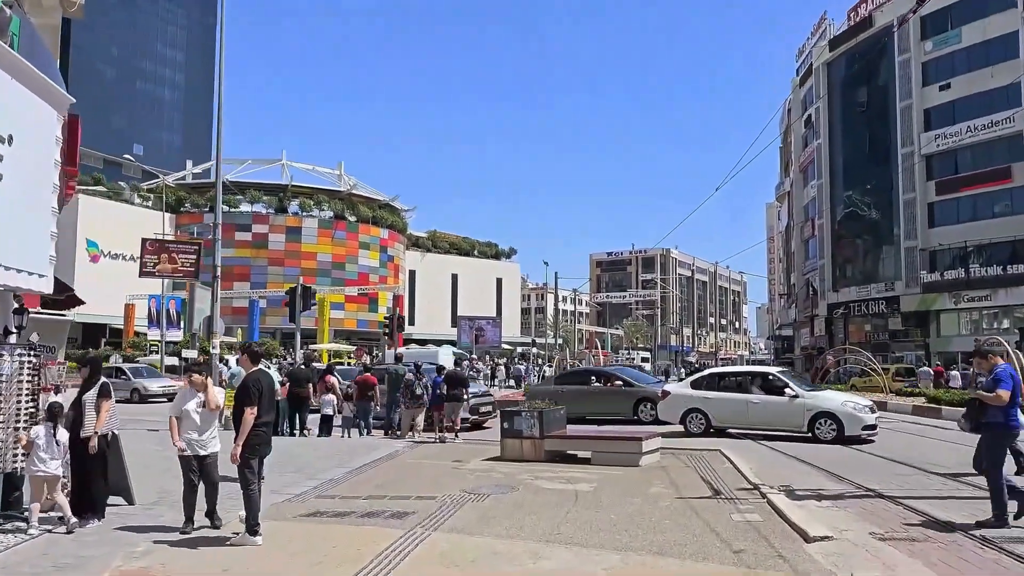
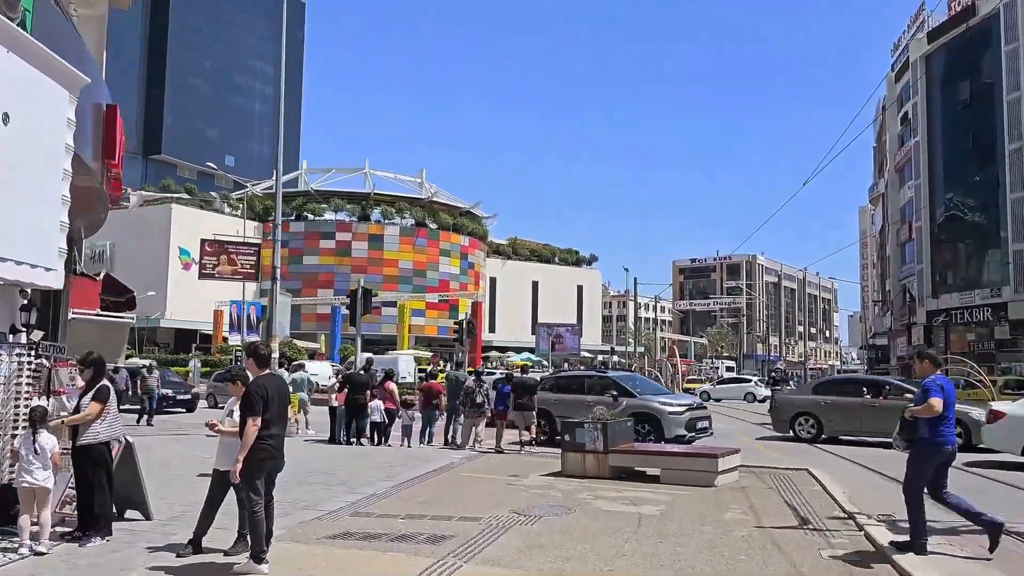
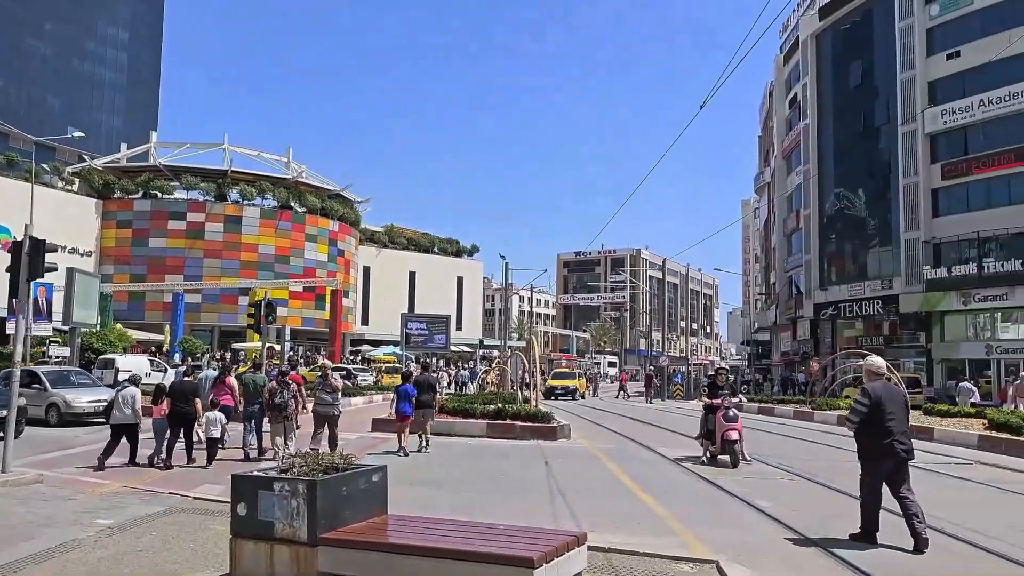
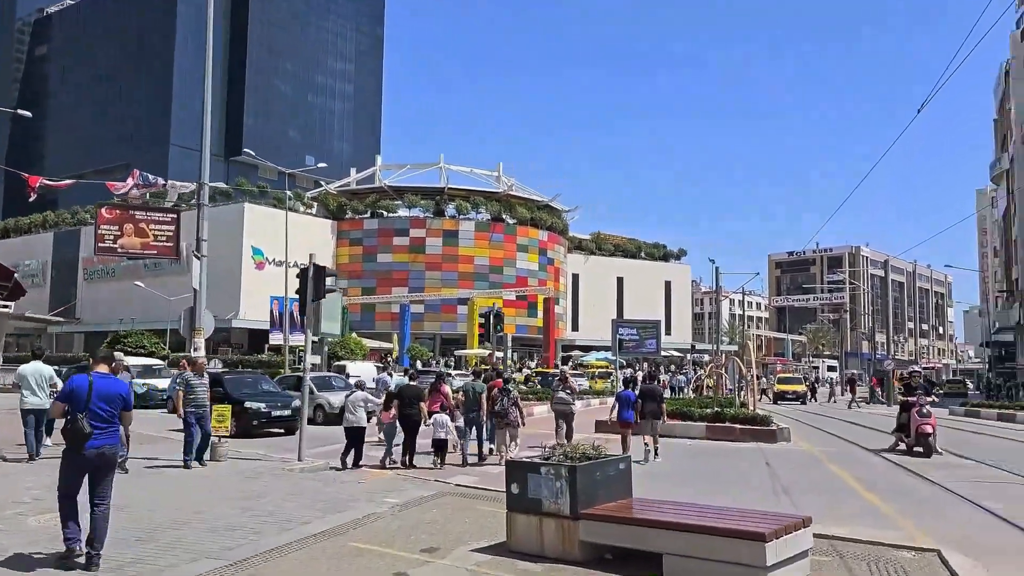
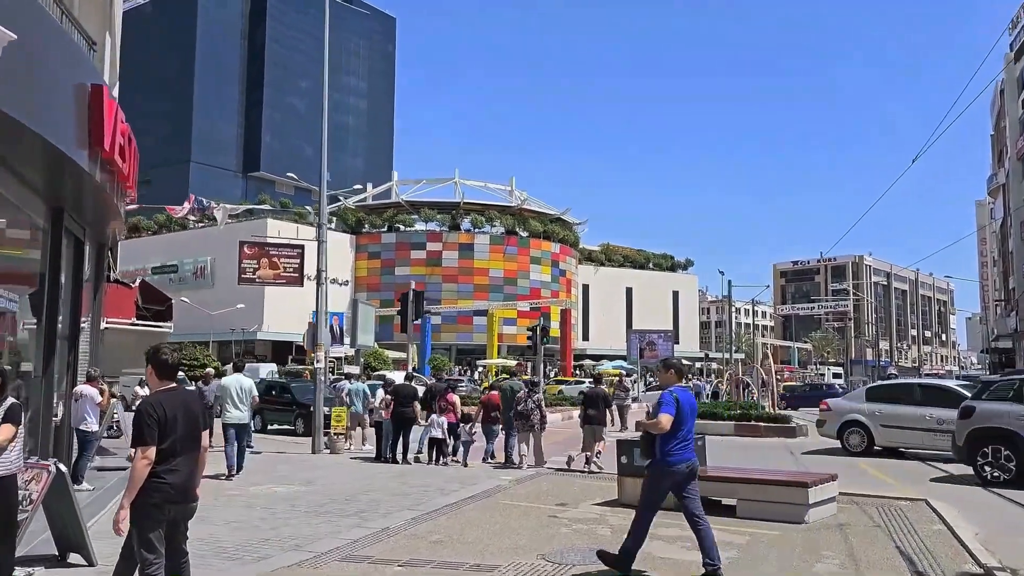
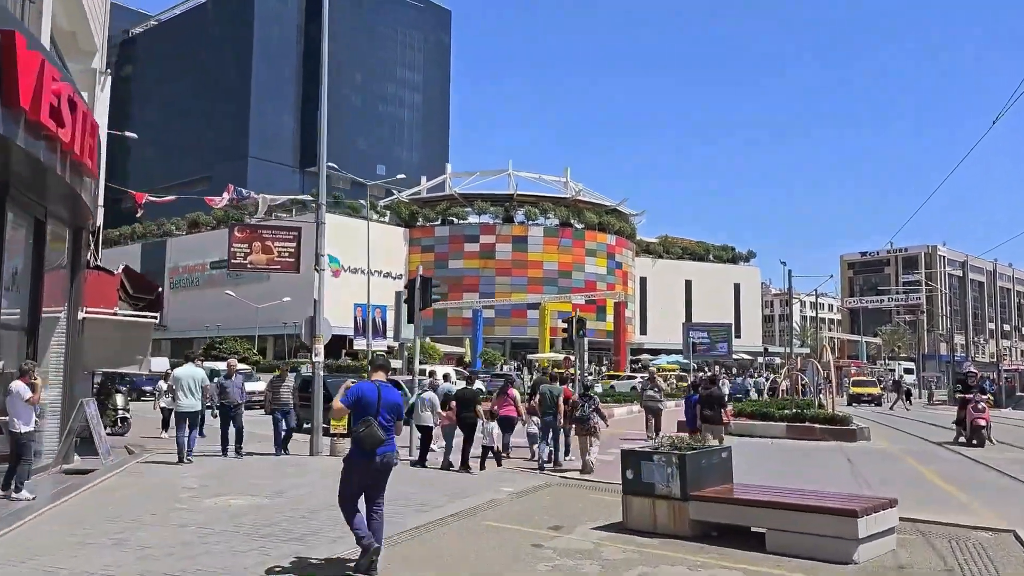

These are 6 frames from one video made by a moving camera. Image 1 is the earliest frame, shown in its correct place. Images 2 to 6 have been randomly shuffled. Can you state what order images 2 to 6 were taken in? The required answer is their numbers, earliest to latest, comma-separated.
2, 5, 6, 4, 3
